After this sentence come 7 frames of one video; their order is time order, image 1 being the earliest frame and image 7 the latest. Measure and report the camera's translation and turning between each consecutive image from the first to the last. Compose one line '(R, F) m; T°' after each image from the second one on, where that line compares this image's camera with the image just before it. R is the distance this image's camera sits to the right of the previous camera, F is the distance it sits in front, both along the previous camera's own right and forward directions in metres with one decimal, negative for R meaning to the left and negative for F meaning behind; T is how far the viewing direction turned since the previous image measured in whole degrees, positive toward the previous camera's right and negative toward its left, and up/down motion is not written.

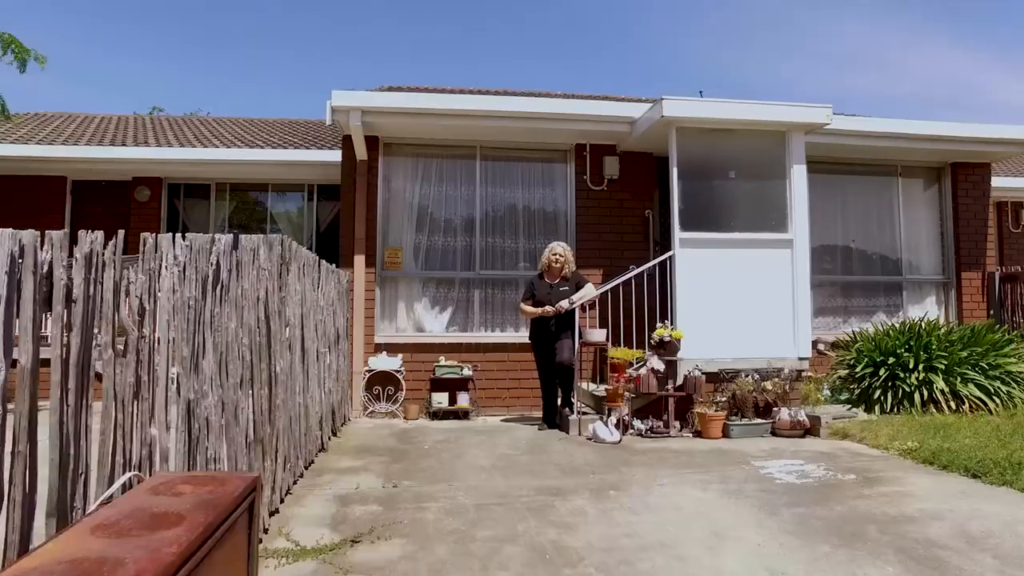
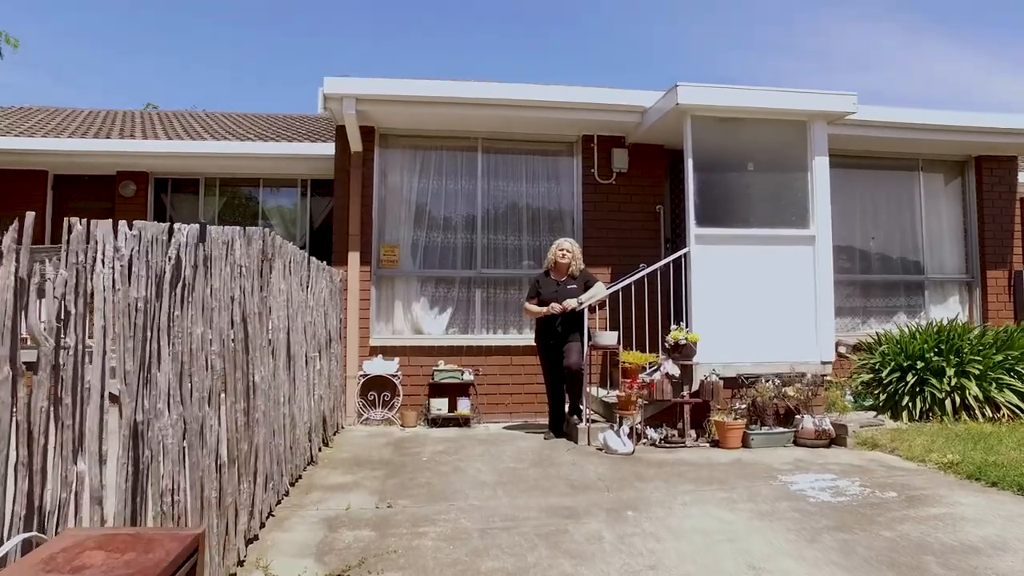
(0.0, +0.4) m; 0°
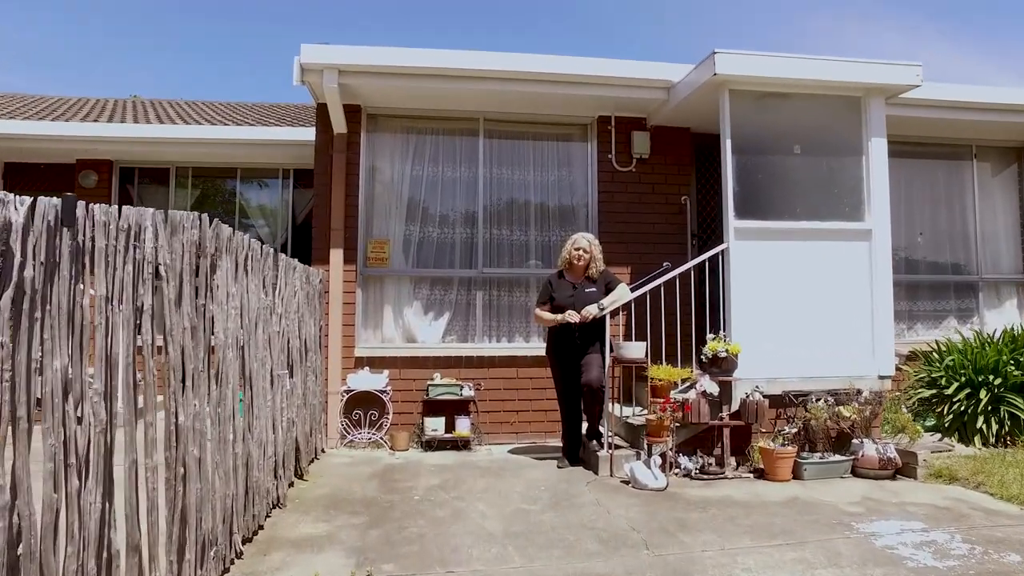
(-0.1, +0.9) m; 0°
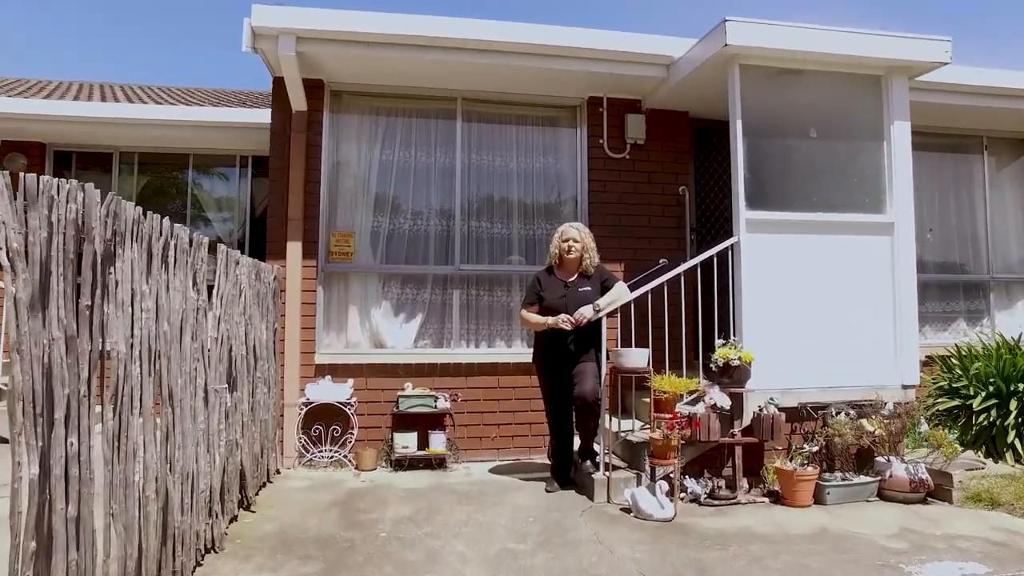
(-0.1, +0.6) m; +2°
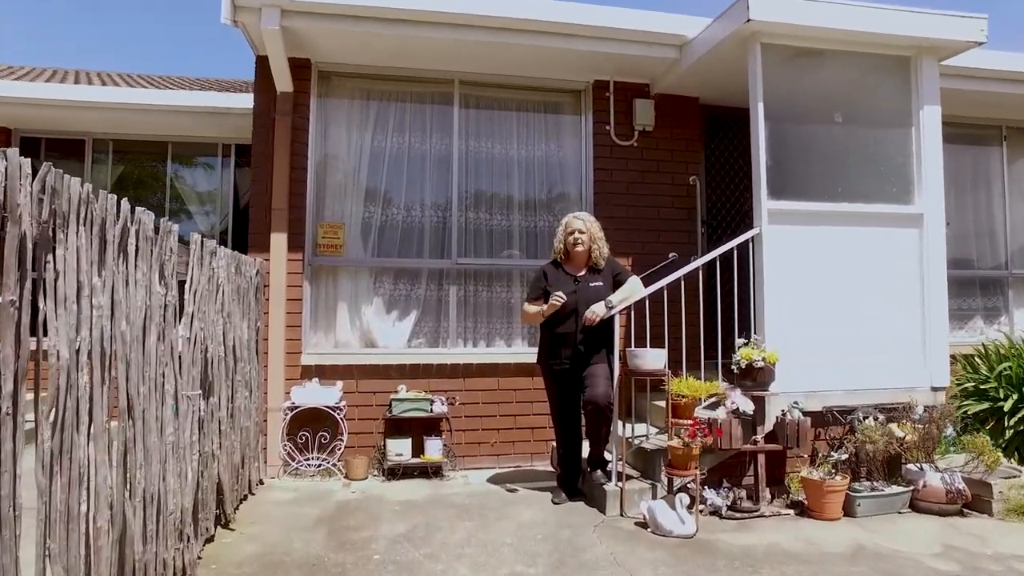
(-0.1, +0.3) m; +1°
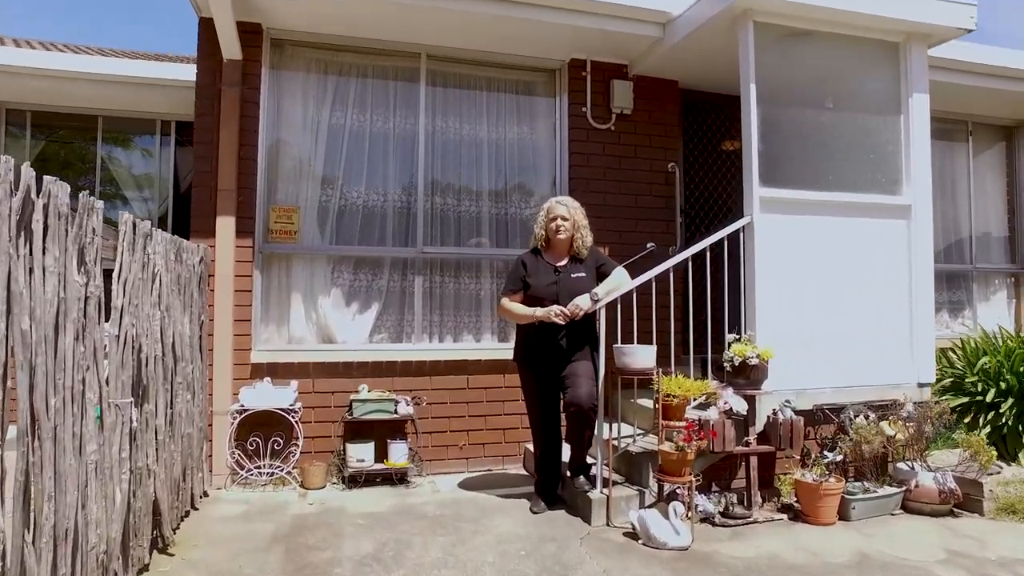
(-0.2, +0.3) m; +4°
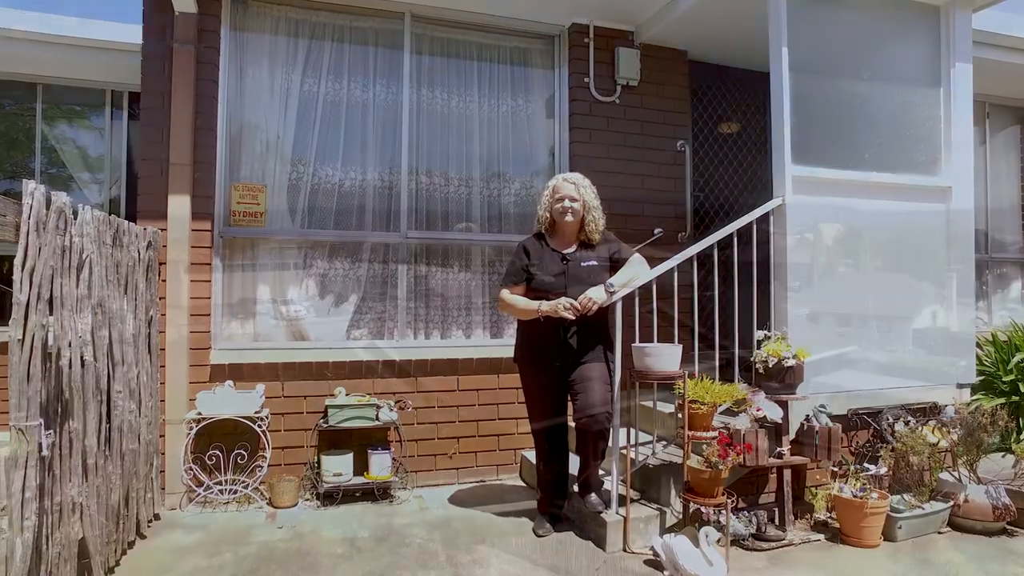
(-0.1, +0.5) m; +2°
